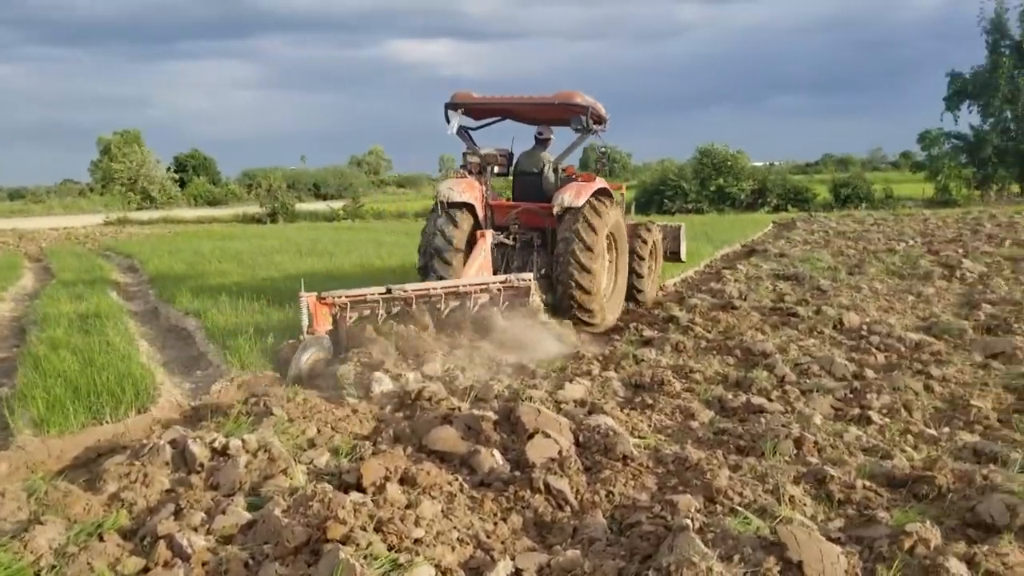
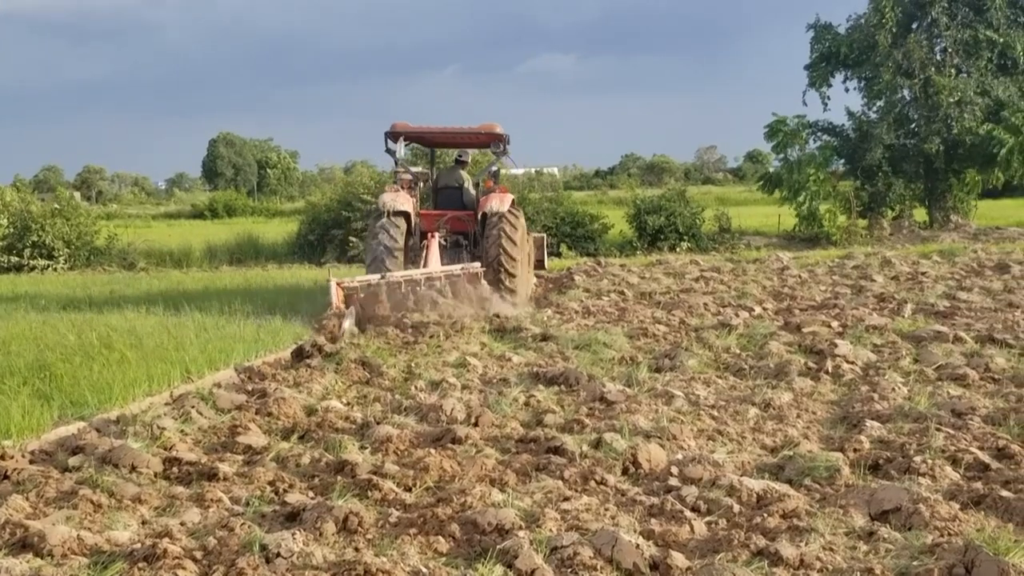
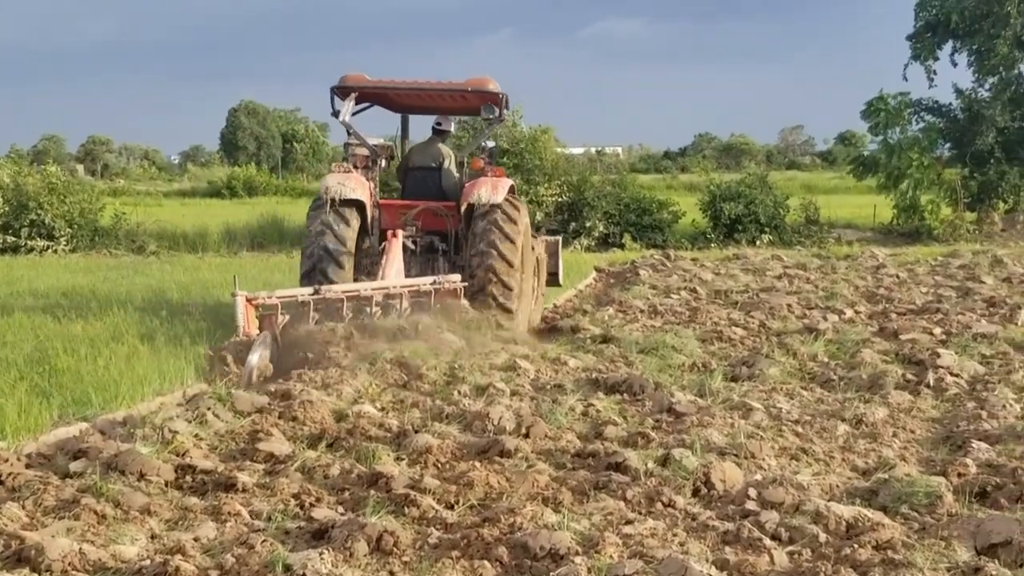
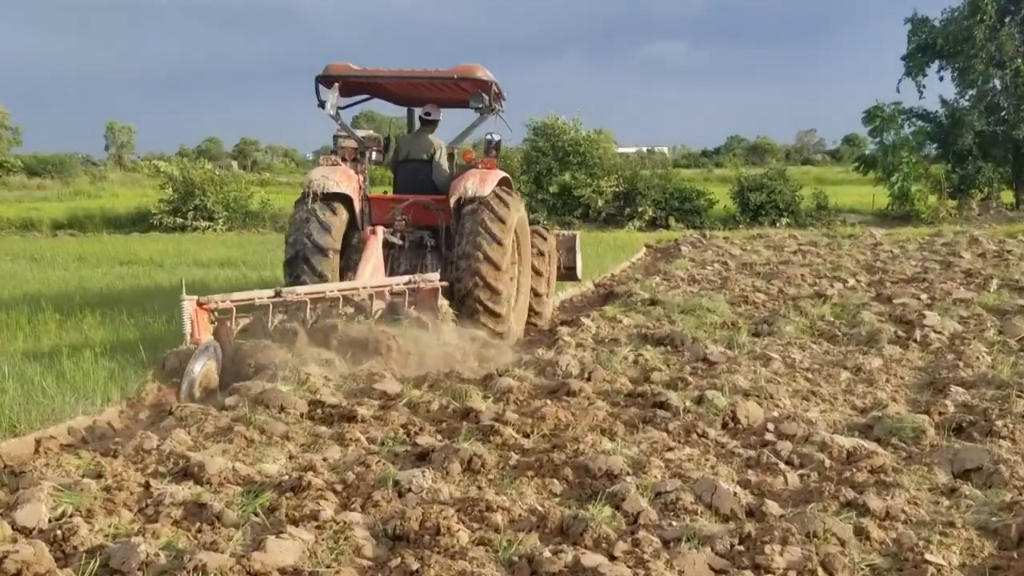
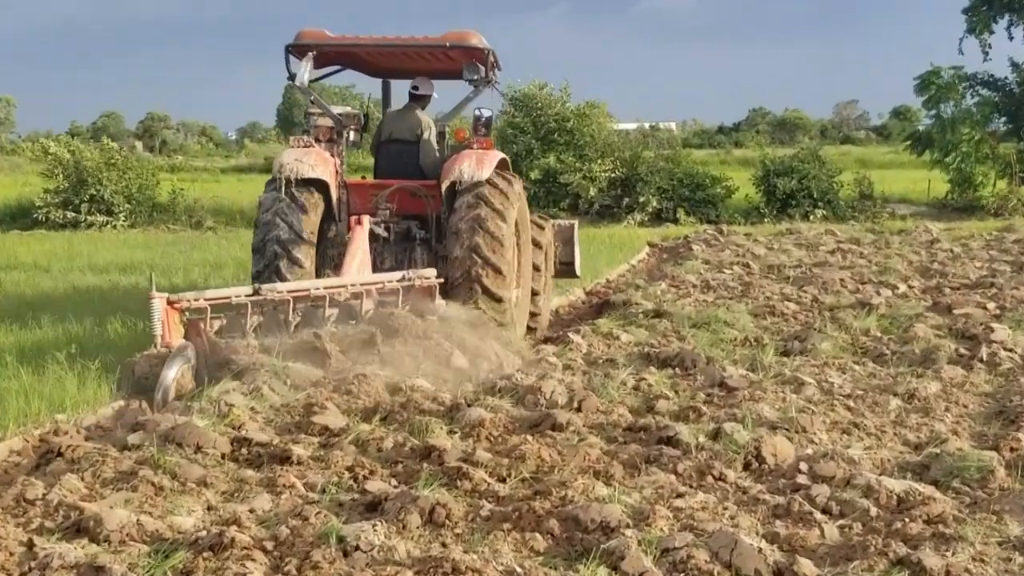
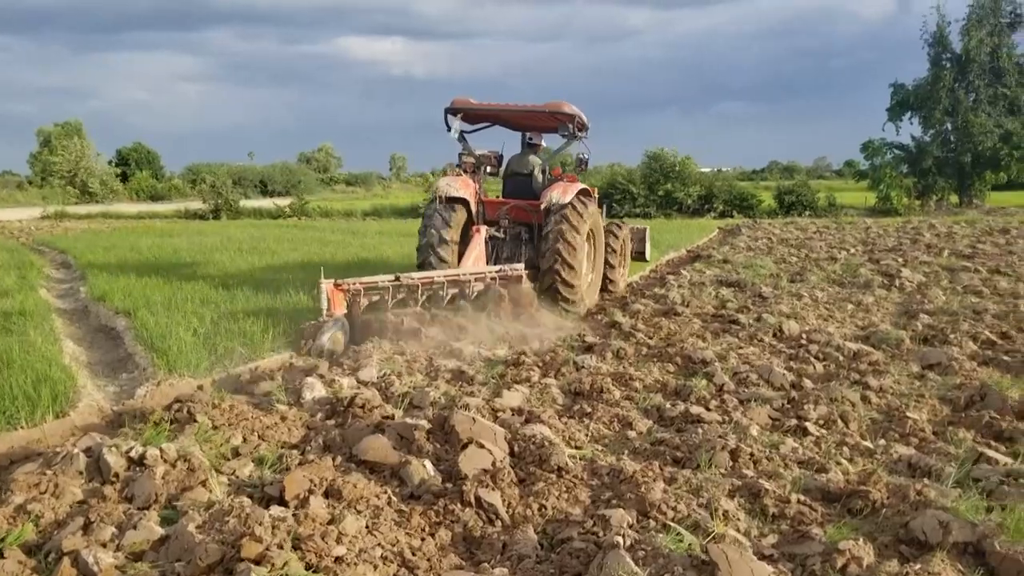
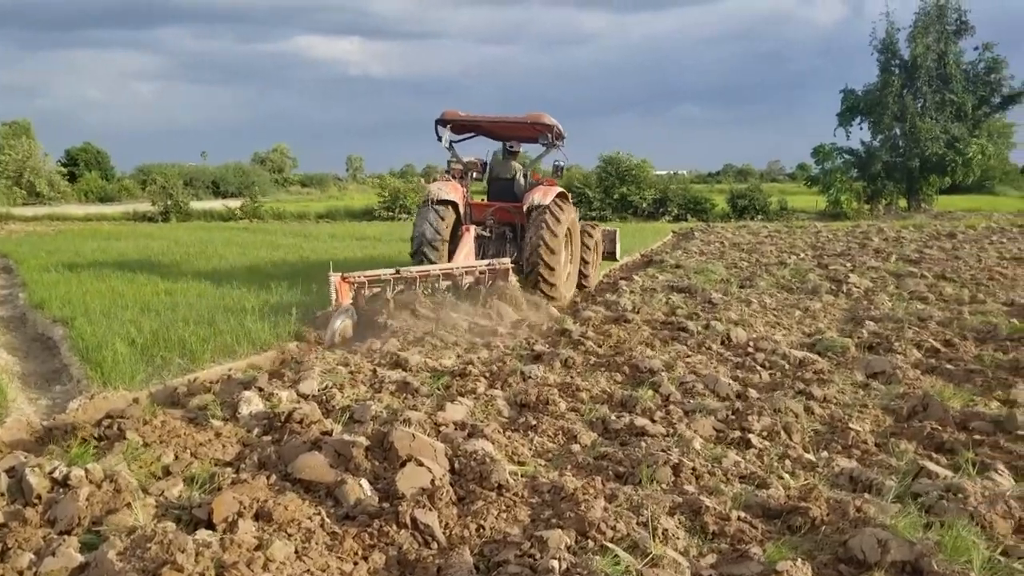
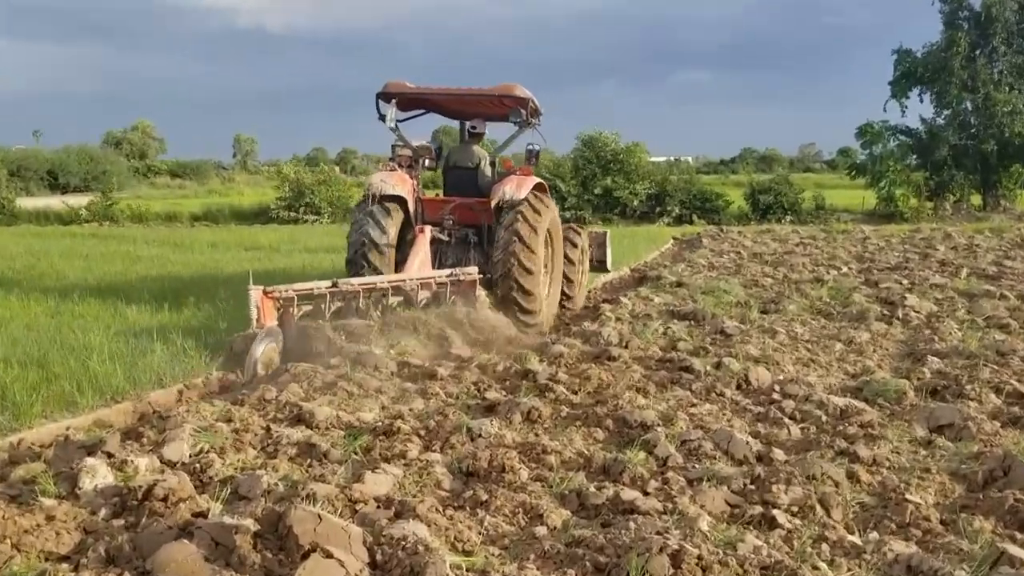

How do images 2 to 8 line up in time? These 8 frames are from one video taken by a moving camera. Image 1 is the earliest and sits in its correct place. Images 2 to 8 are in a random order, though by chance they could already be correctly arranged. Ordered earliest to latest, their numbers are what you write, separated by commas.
6, 7, 8, 4, 5, 3, 2
